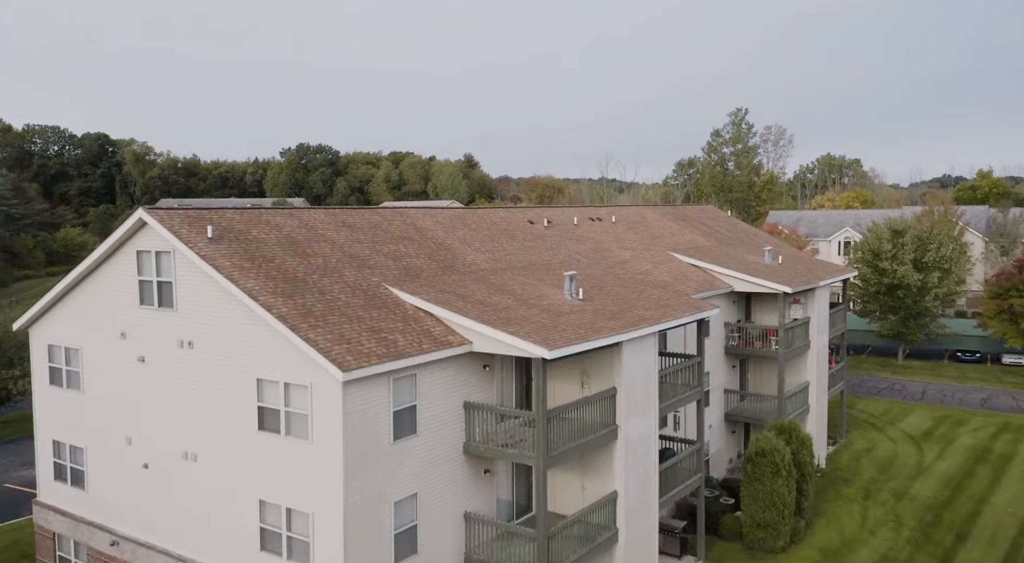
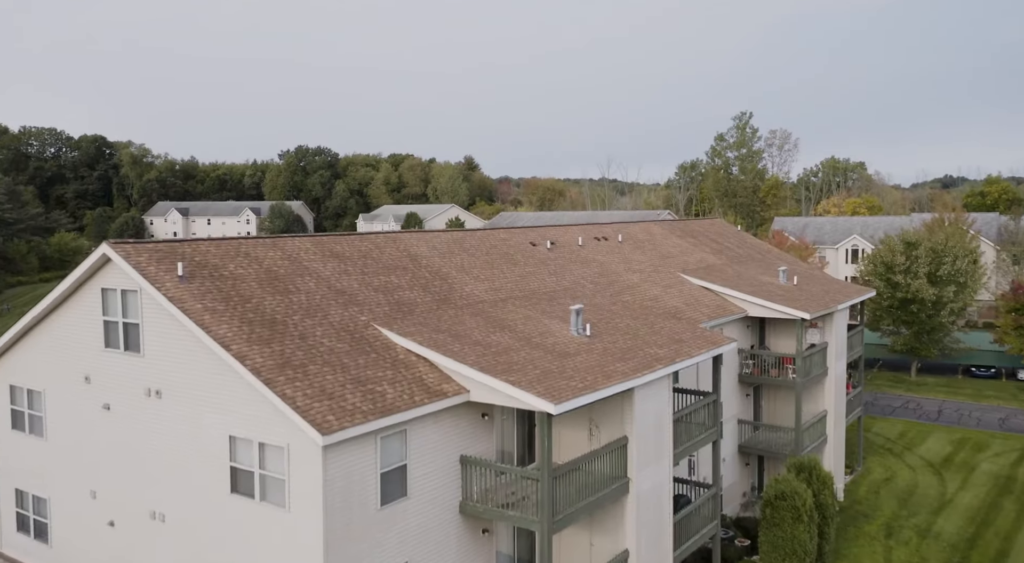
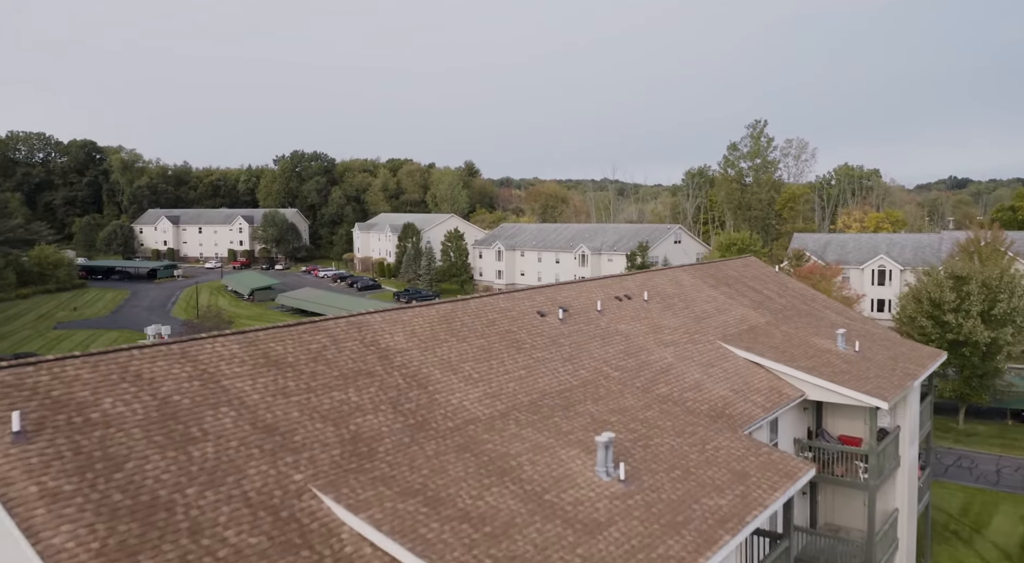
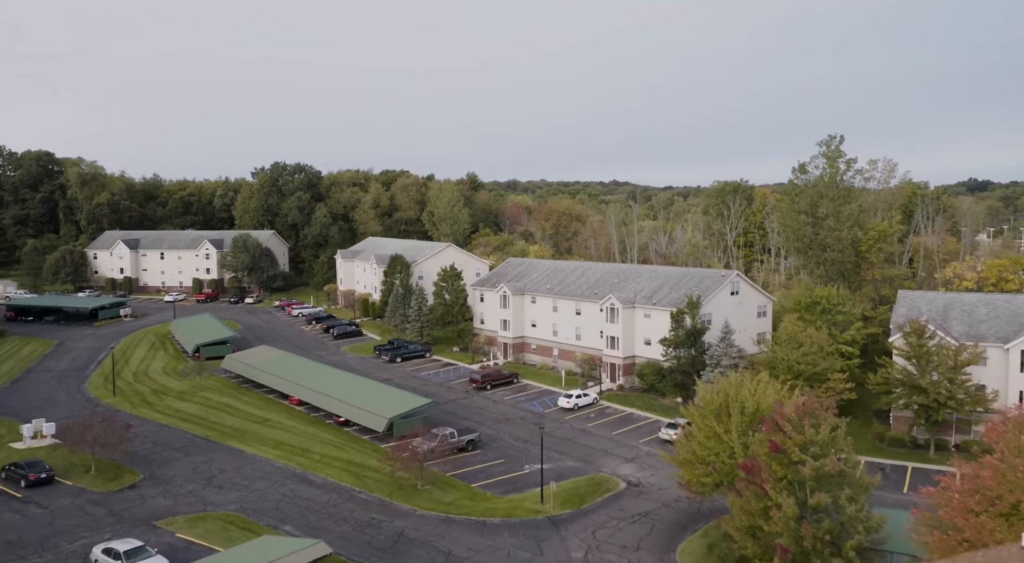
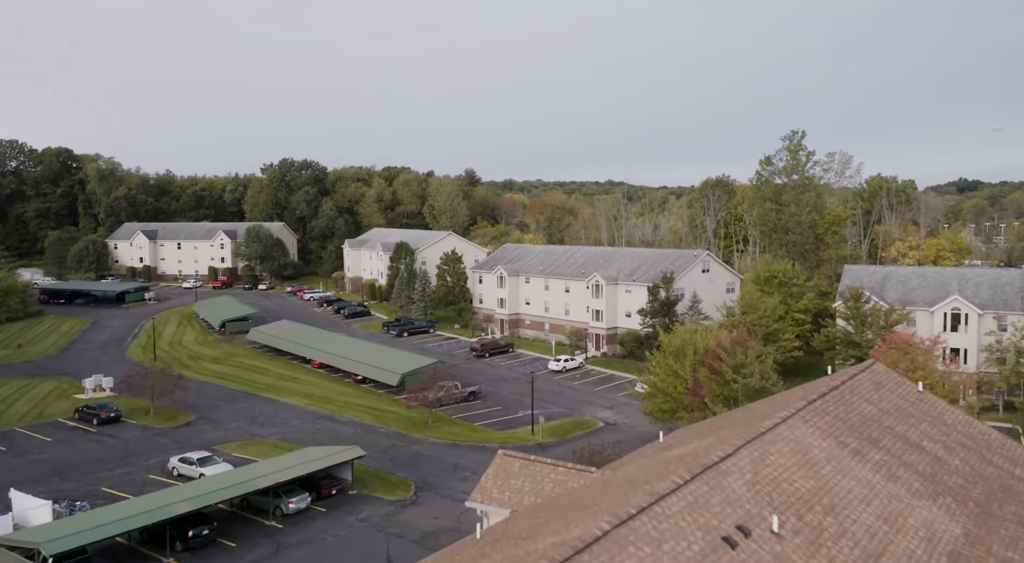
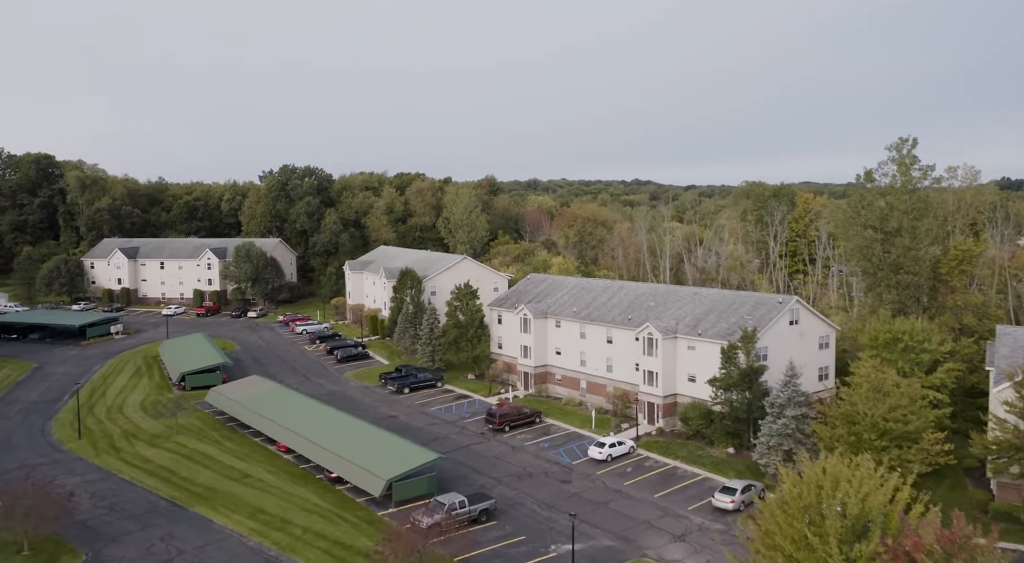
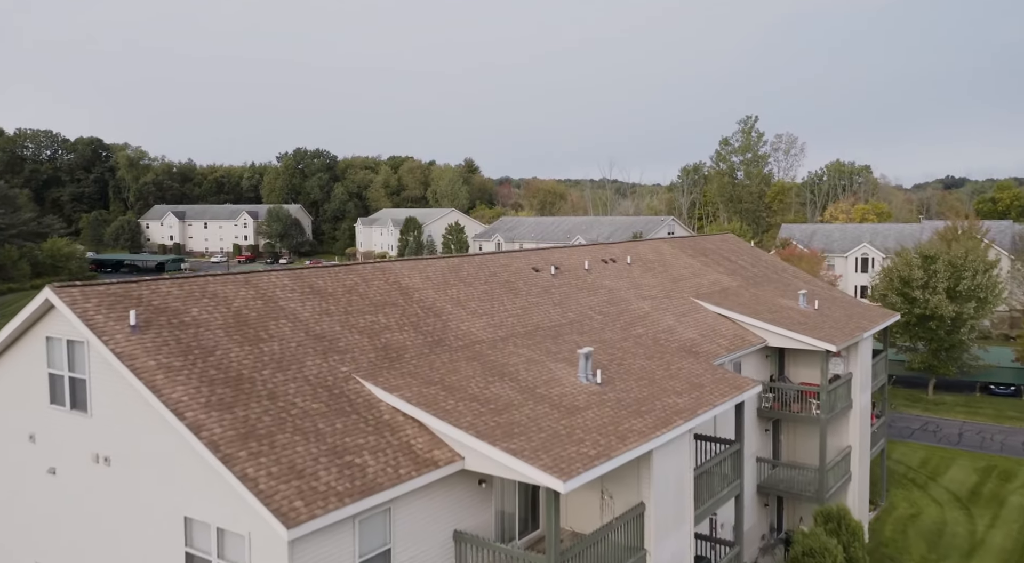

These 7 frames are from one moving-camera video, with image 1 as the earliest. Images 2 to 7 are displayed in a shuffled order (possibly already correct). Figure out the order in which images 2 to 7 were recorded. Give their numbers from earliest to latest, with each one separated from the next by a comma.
2, 7, 3, 5, 4, 6
